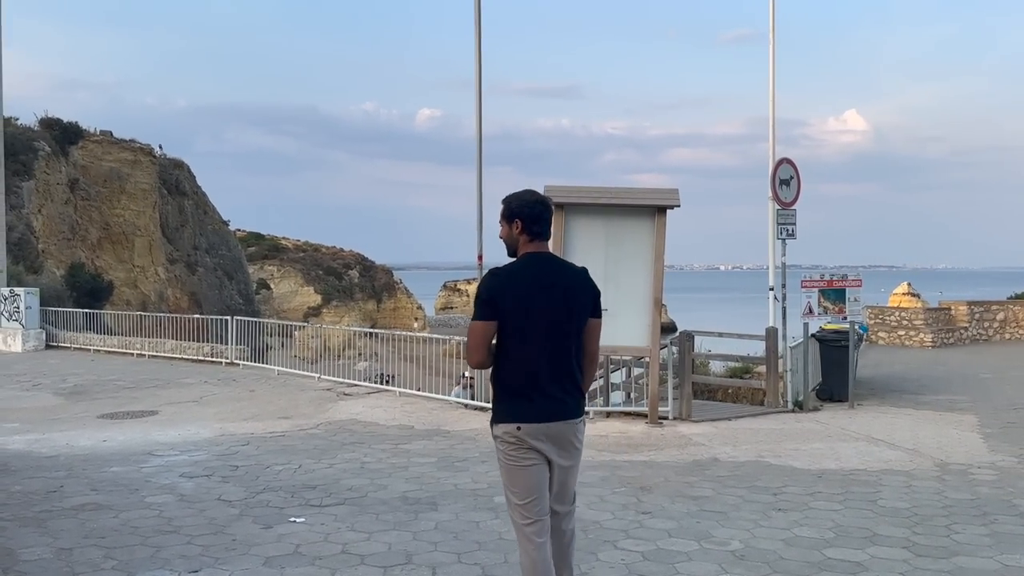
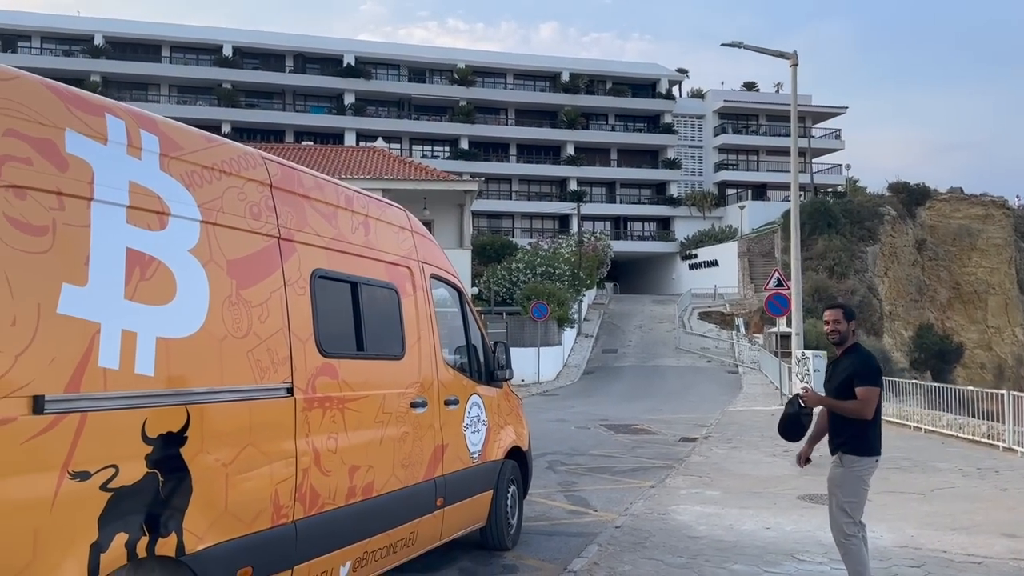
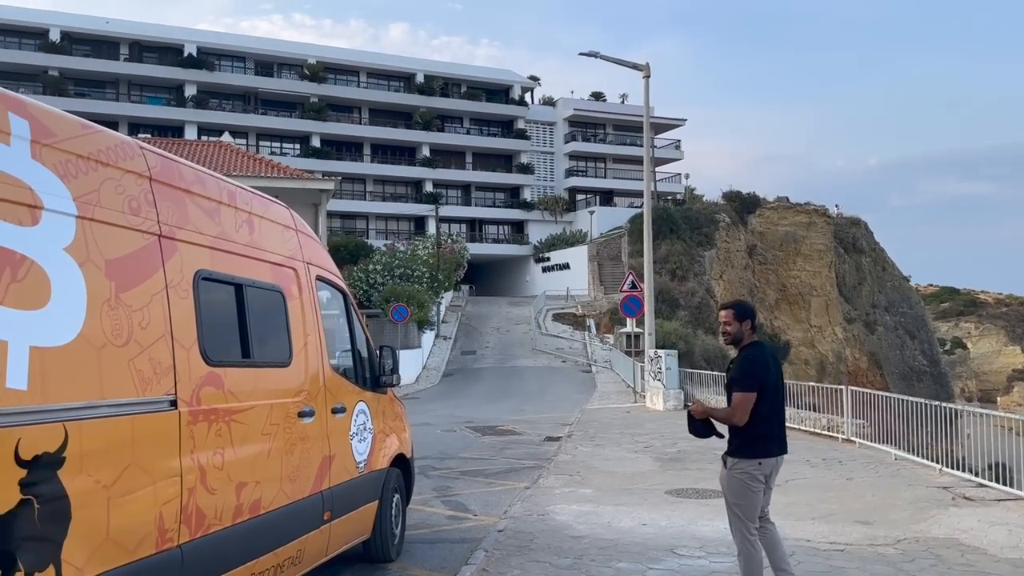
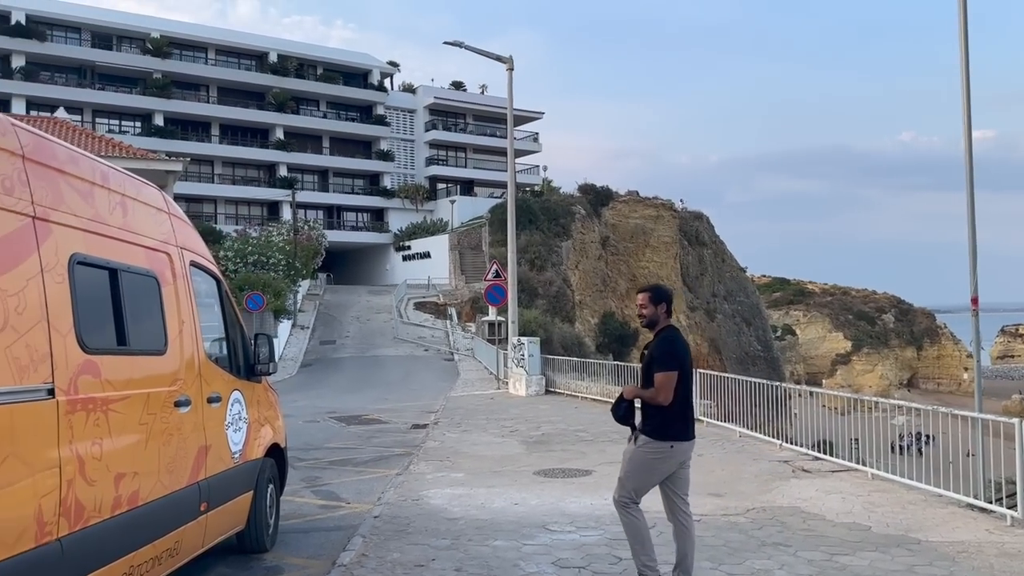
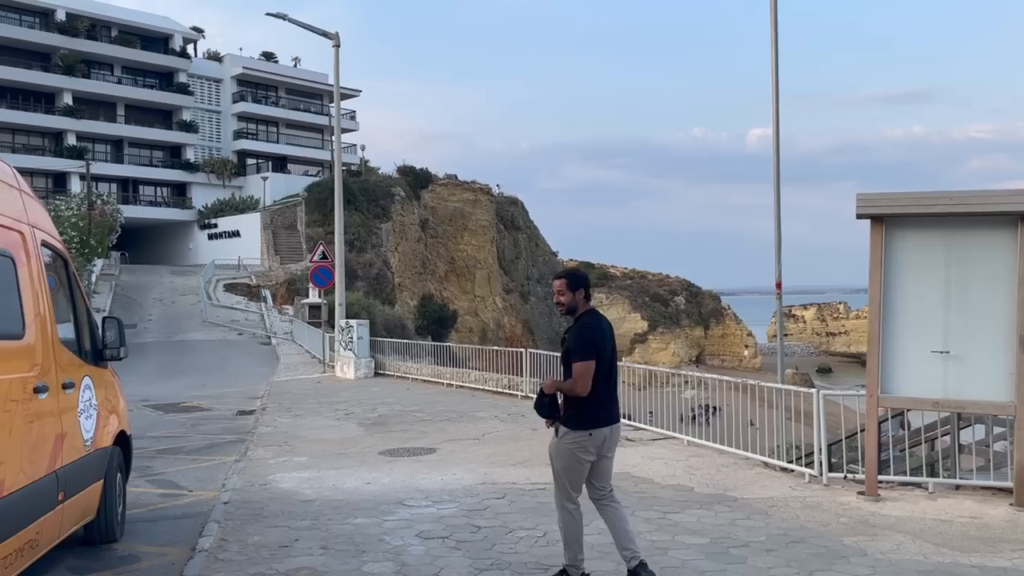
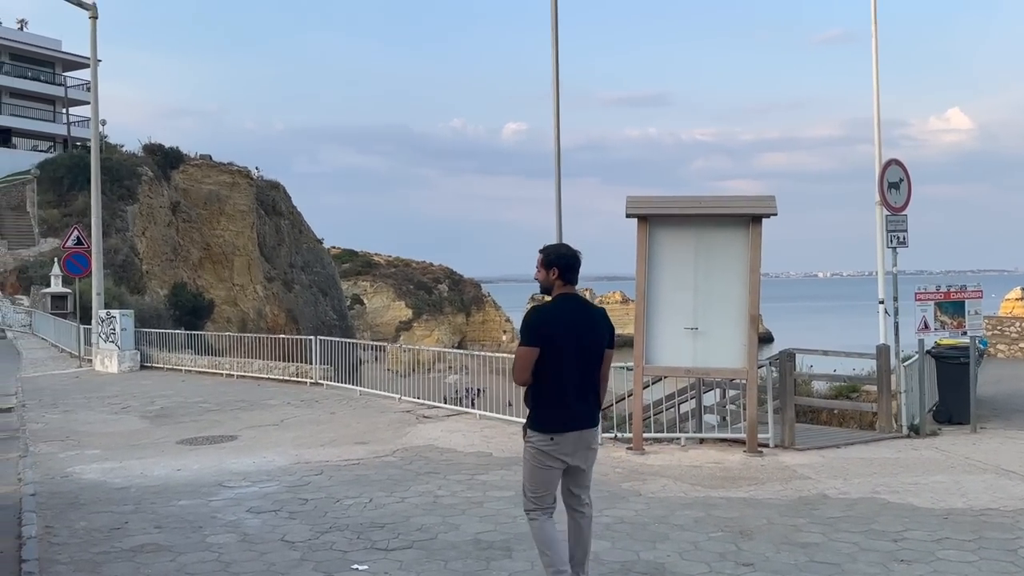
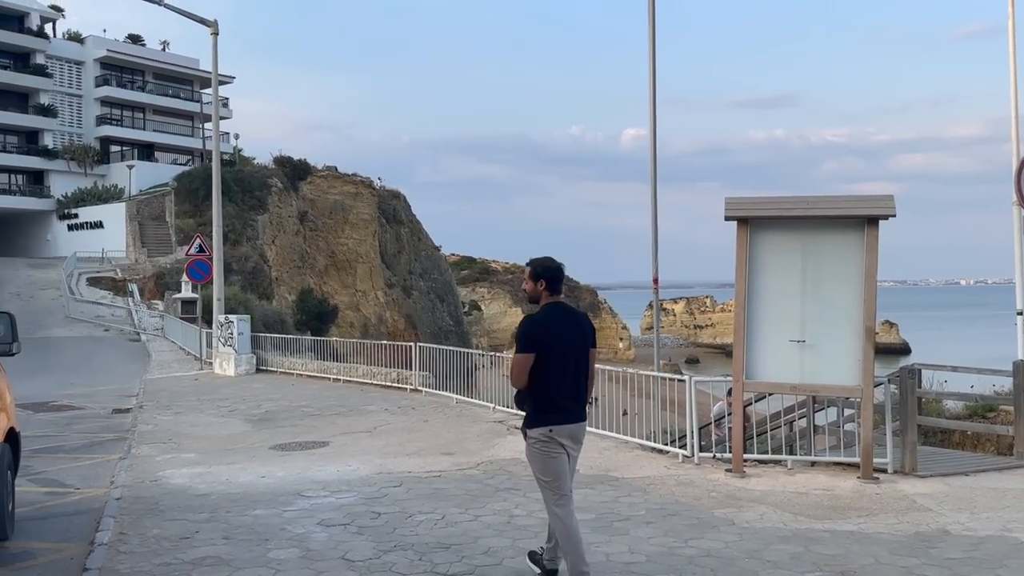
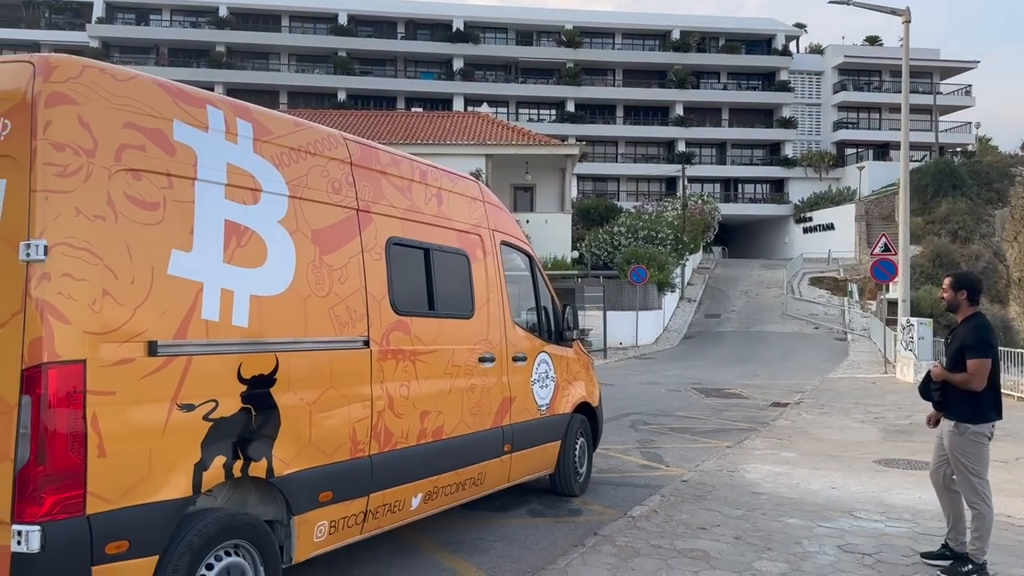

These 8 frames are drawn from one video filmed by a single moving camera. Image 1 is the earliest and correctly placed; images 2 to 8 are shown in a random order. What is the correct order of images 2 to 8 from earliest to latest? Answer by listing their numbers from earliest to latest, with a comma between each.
6, 7, 5, 4, 3, 2, 8
